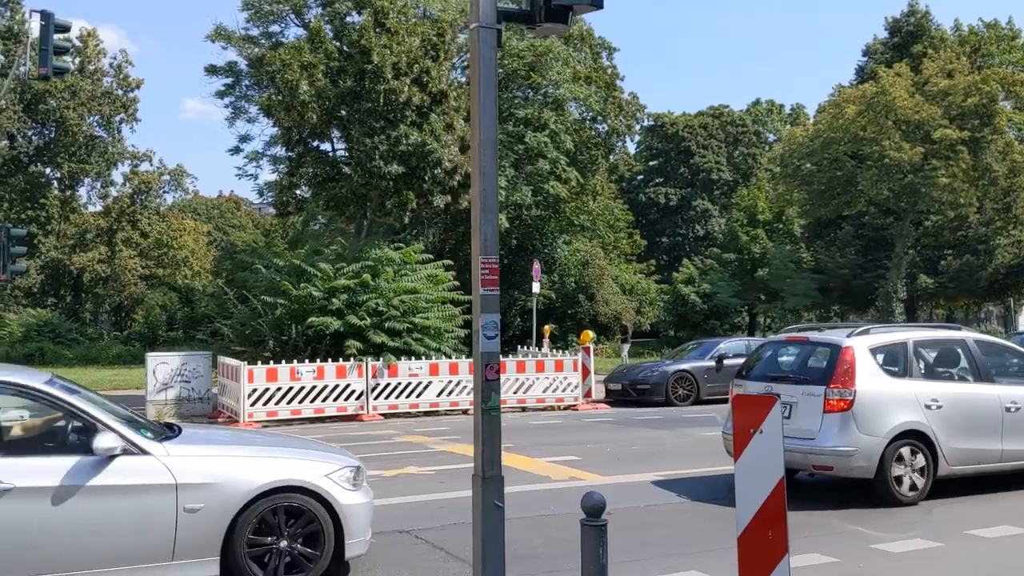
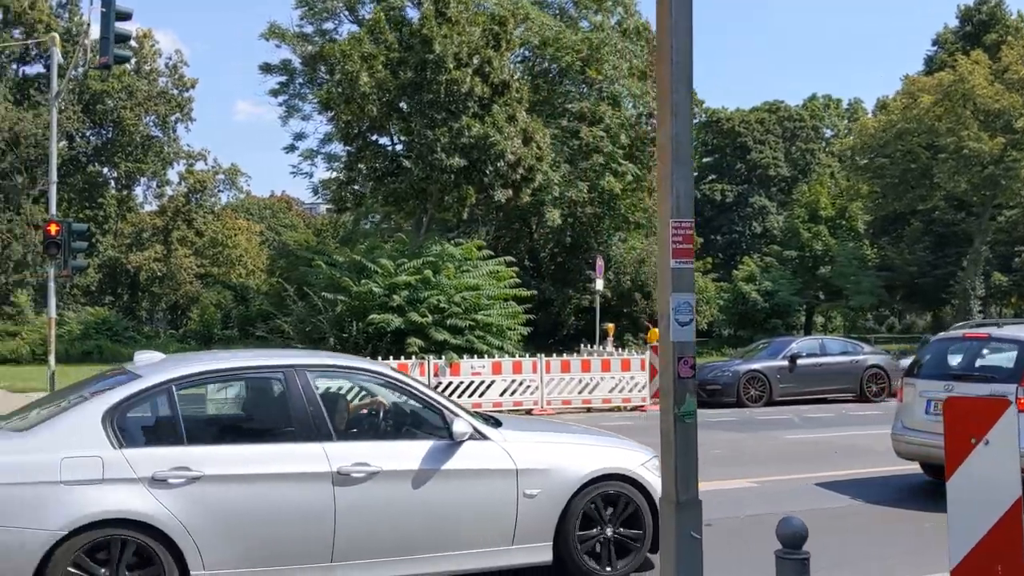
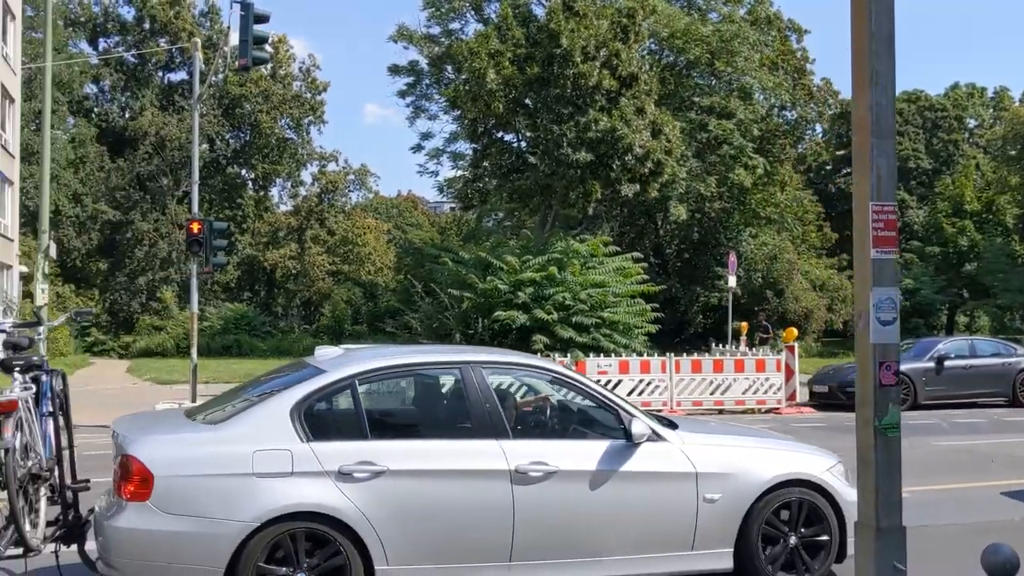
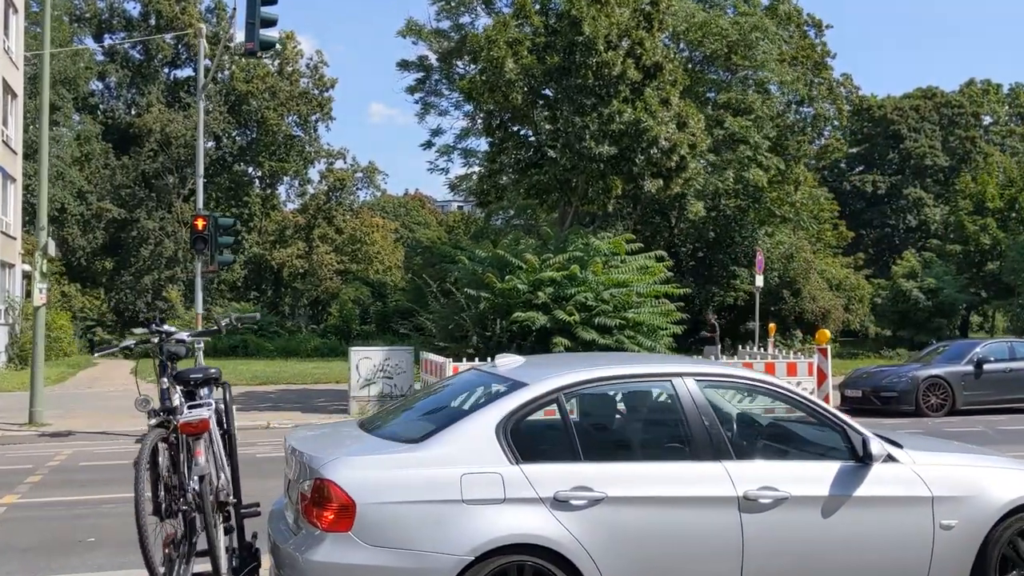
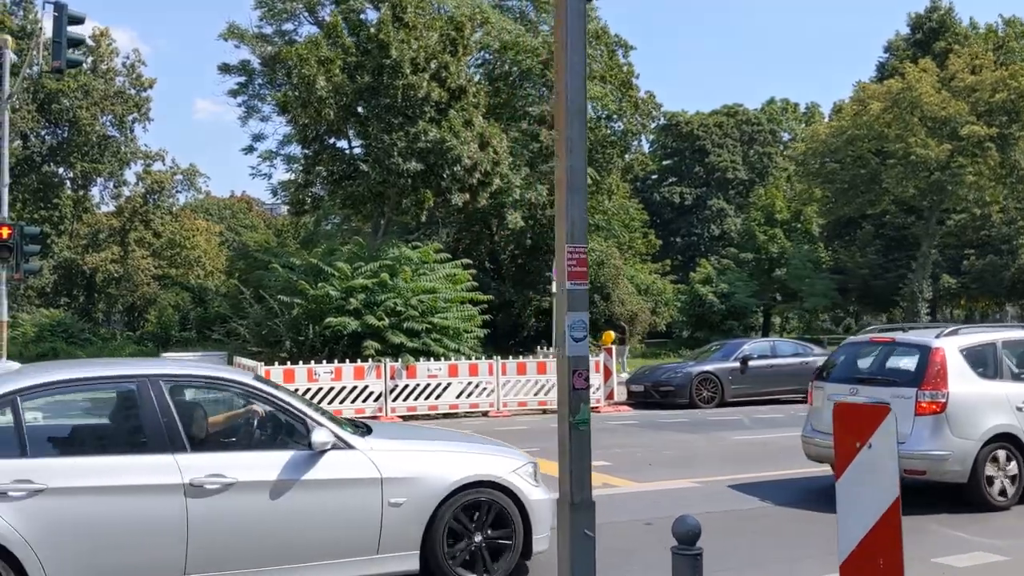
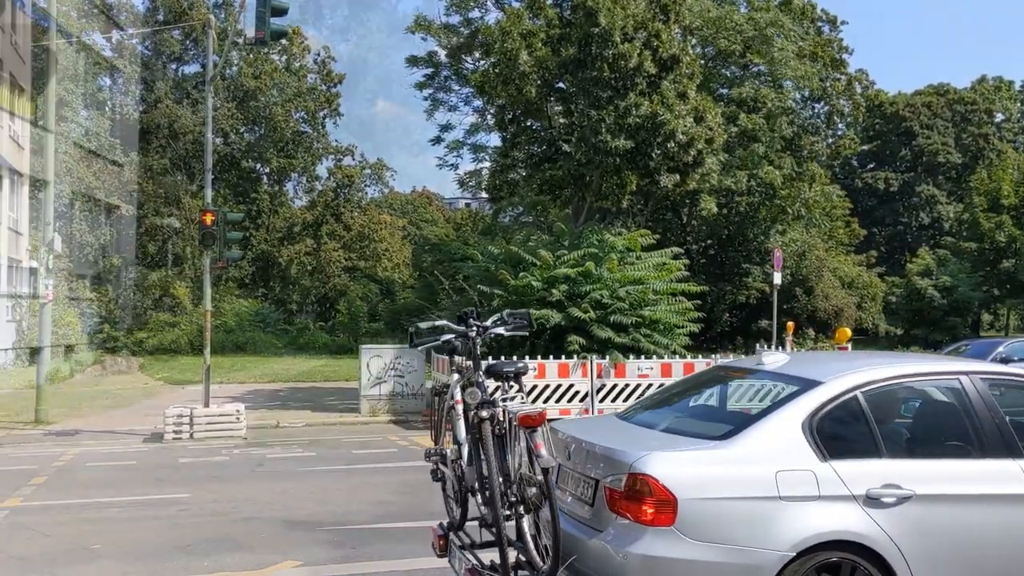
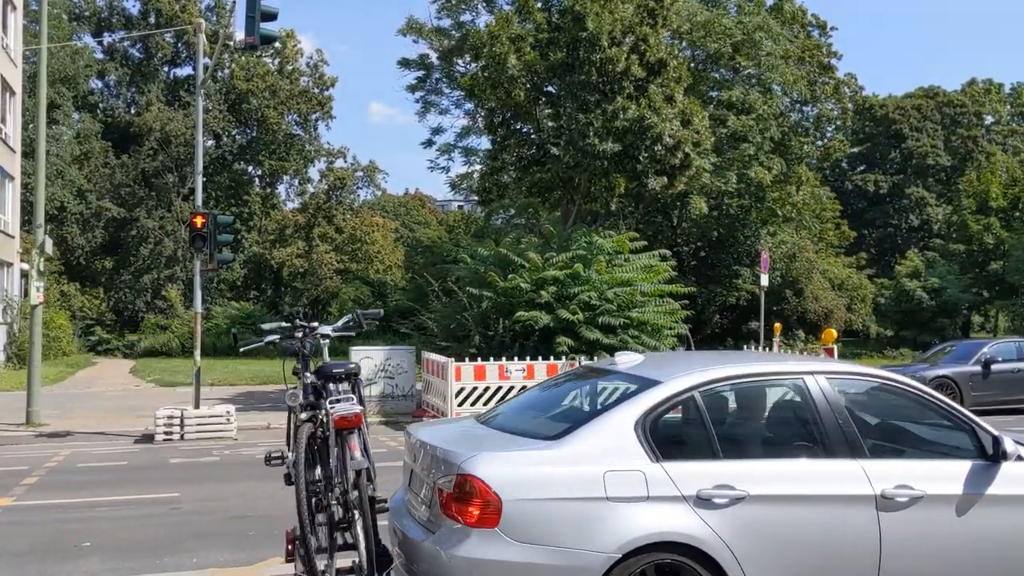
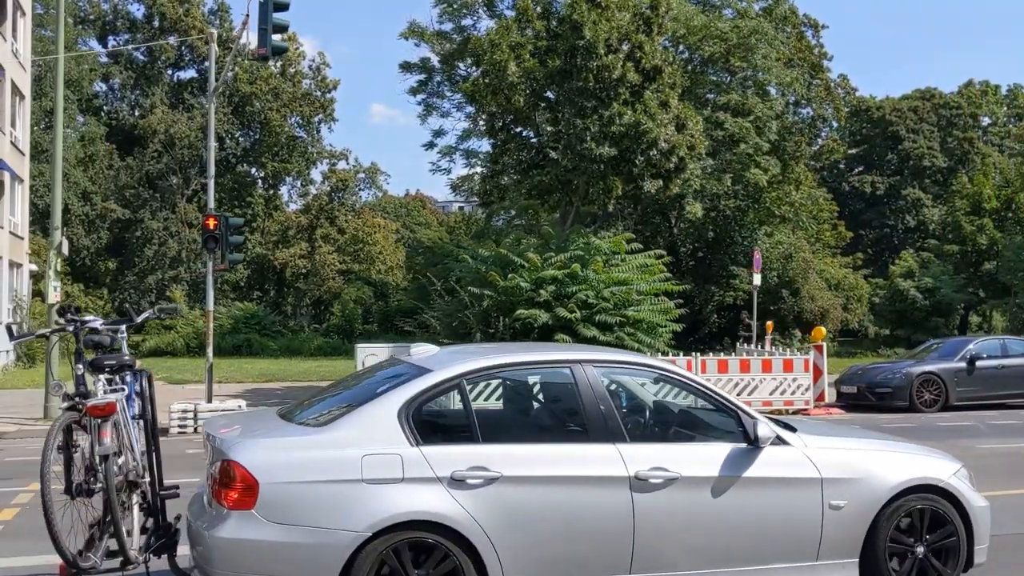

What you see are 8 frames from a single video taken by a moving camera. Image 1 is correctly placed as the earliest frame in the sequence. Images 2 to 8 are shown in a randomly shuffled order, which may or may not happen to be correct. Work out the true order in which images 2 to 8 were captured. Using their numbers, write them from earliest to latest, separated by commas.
5, 2, 3, 8, 4, 7, 6
